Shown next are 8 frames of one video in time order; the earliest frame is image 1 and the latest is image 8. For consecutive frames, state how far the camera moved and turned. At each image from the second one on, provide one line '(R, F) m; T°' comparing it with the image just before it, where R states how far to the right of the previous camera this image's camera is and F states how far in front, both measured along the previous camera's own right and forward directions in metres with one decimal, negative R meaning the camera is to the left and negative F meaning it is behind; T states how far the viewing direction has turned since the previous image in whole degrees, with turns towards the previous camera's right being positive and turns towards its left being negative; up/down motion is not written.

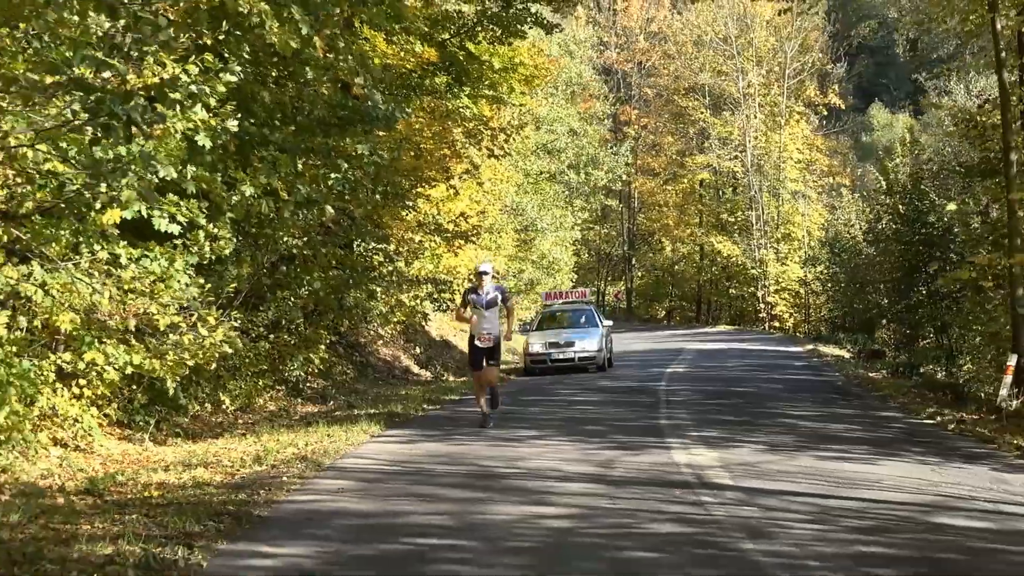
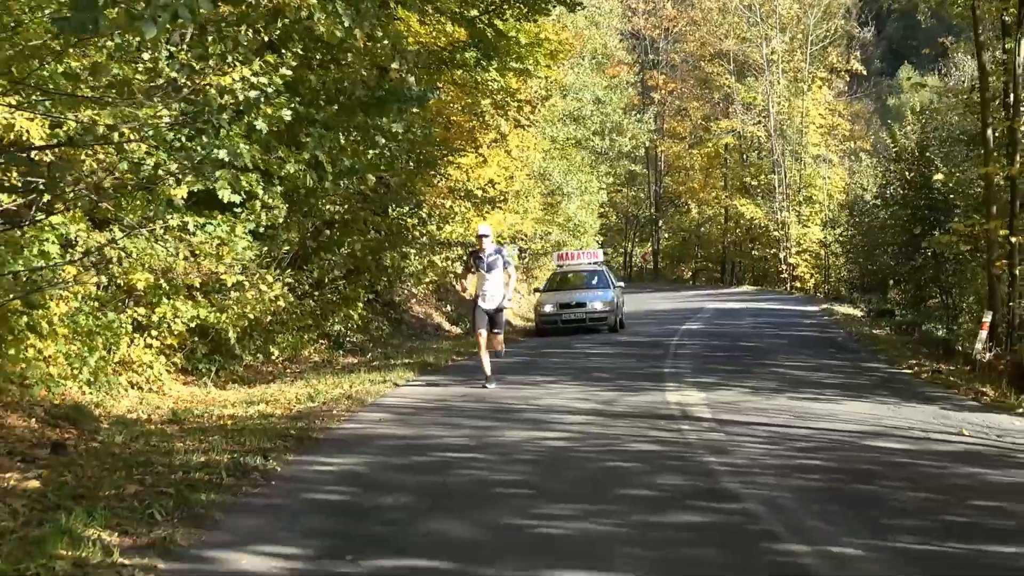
(+0.1, -1.4) m; -1°
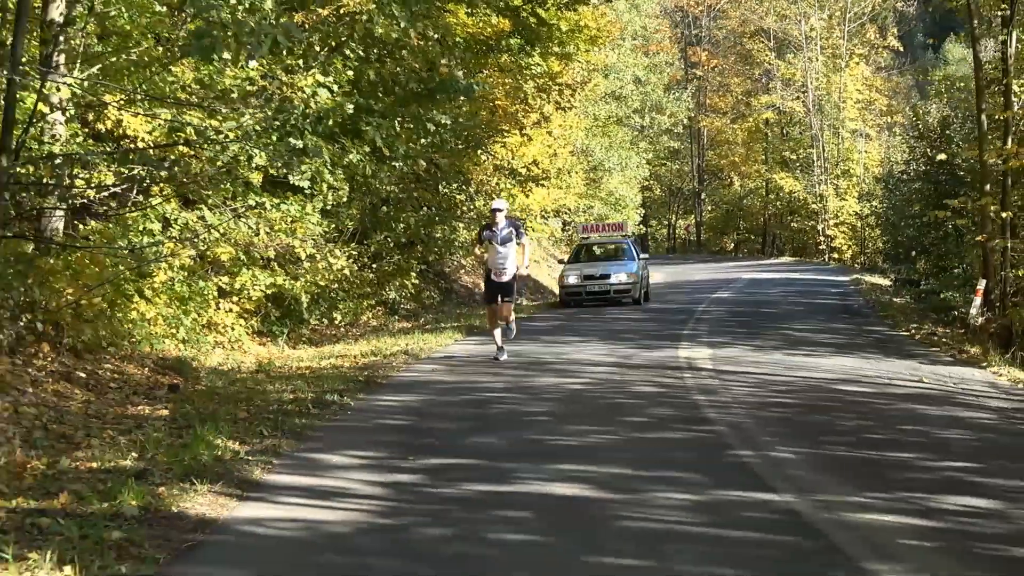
(+0.1, -1.6) m; -2°
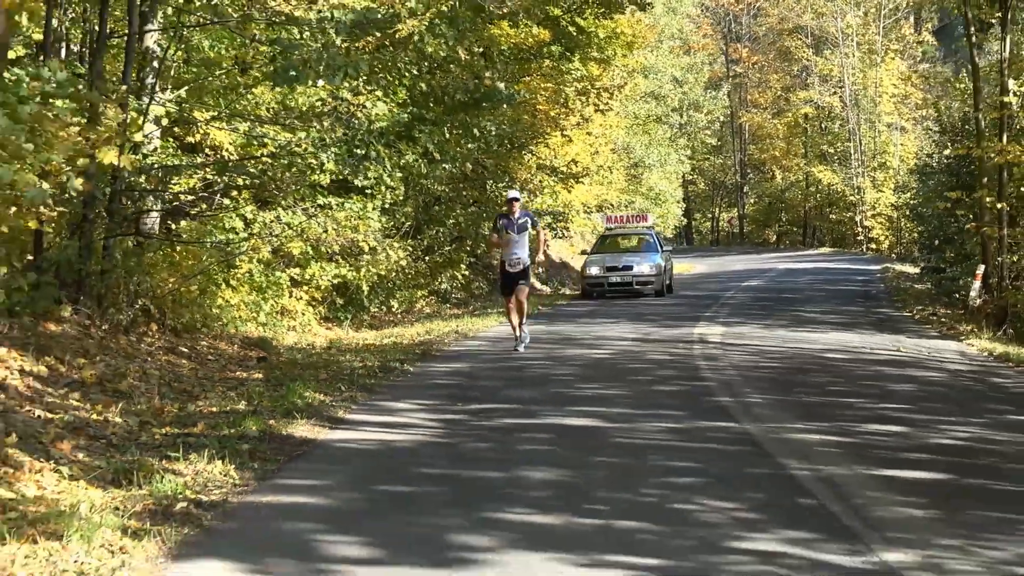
(+0.1, -1.7) m; -2°
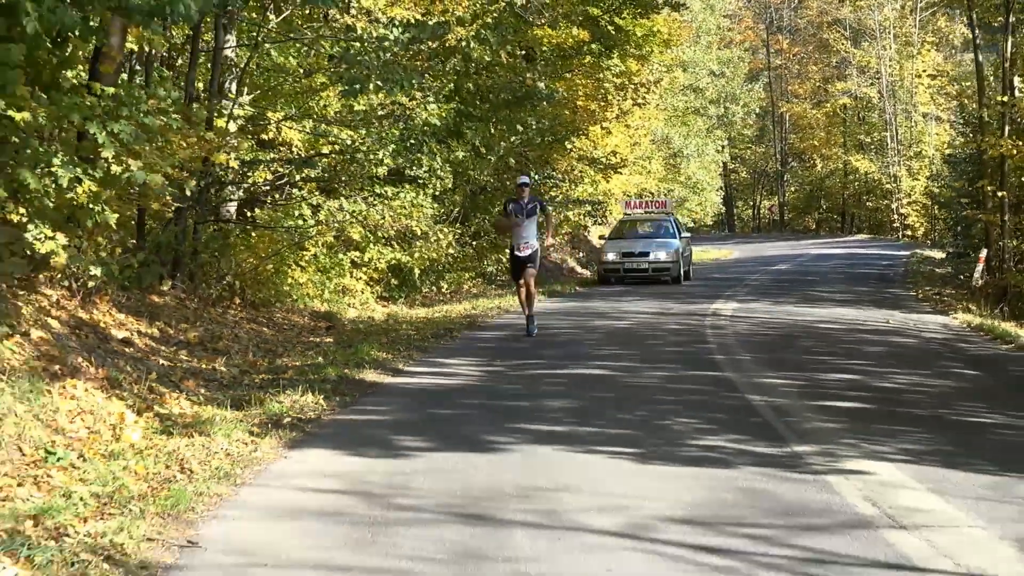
(+0.1, -1.6) m; -2°
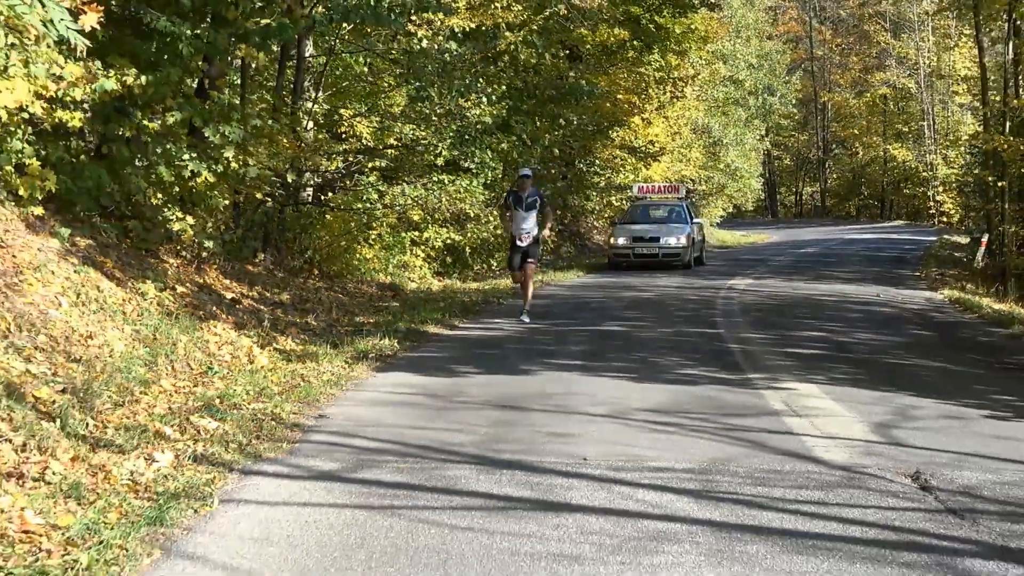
(+0.1, -2.0) m; -2°
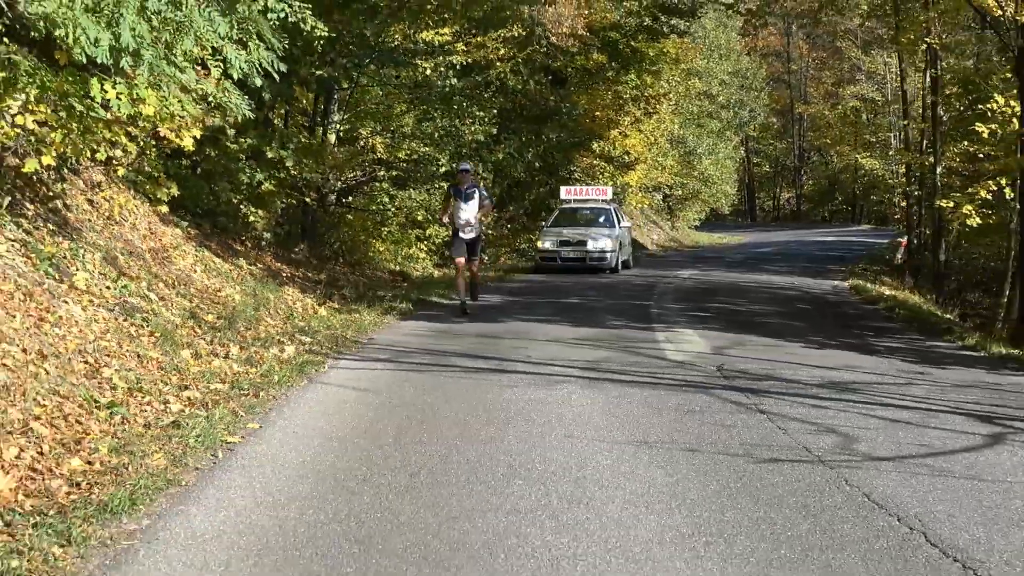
(+0.1, -3.6) m; 0°
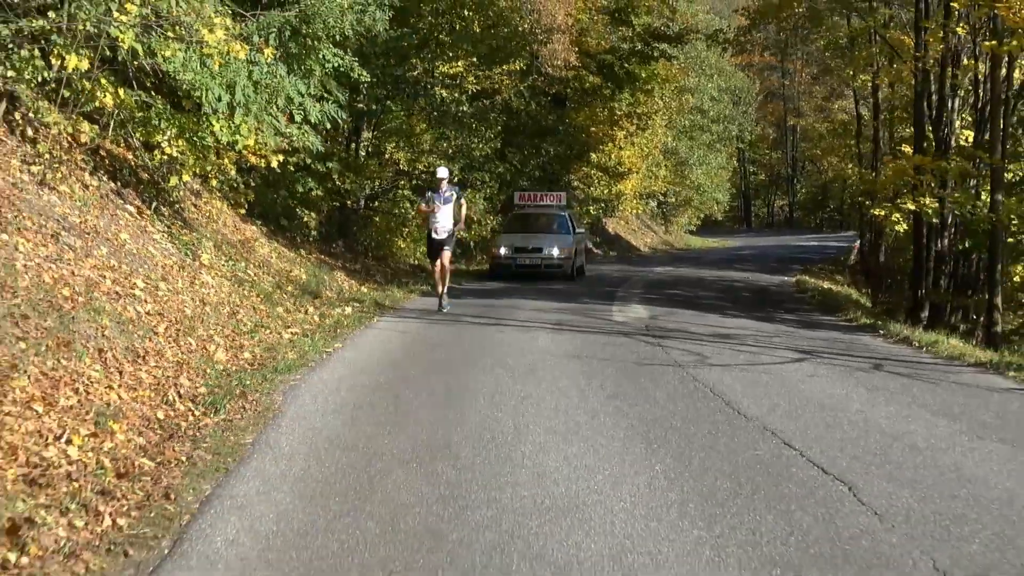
(+0.1, -3.6) m; 0°
